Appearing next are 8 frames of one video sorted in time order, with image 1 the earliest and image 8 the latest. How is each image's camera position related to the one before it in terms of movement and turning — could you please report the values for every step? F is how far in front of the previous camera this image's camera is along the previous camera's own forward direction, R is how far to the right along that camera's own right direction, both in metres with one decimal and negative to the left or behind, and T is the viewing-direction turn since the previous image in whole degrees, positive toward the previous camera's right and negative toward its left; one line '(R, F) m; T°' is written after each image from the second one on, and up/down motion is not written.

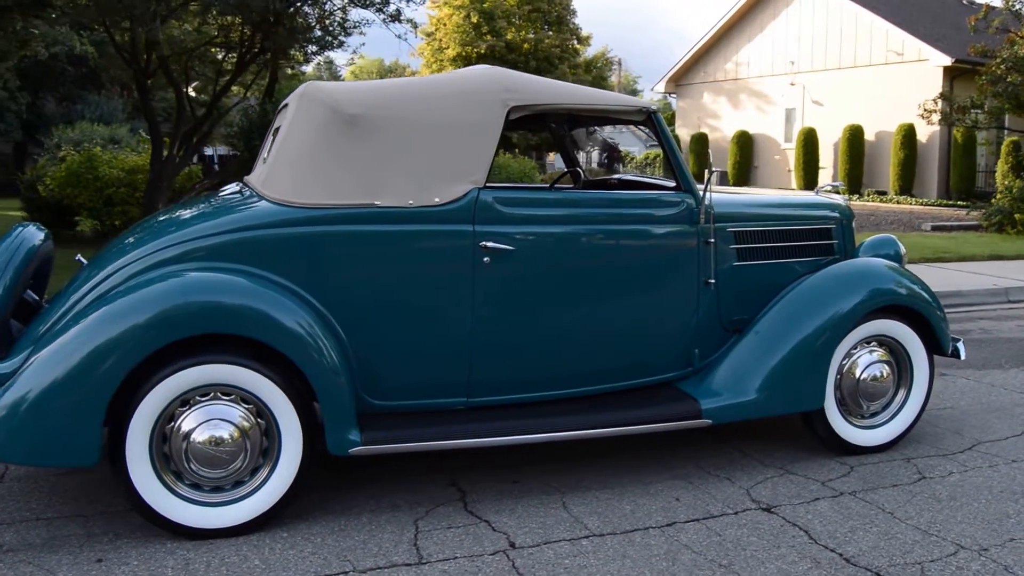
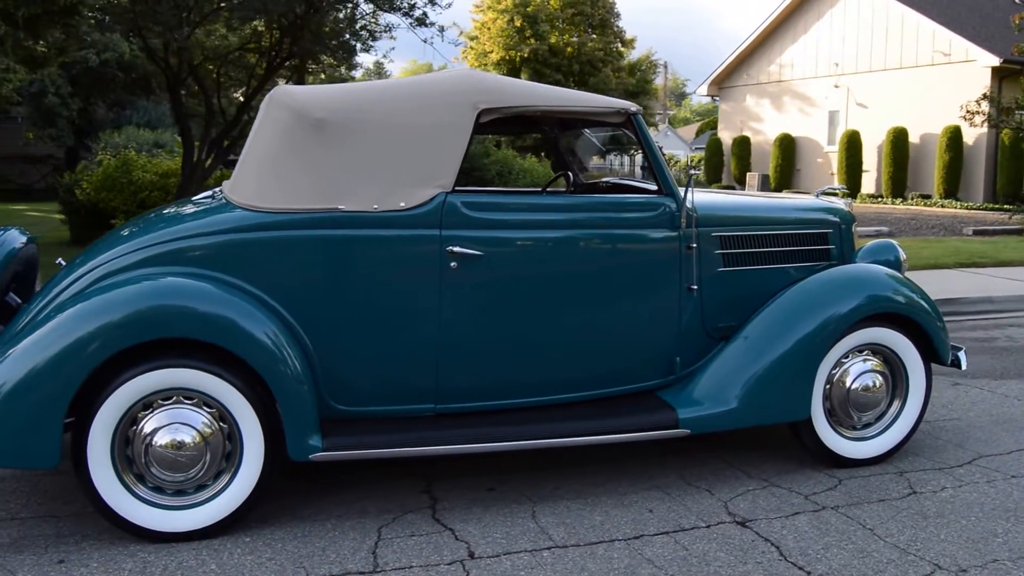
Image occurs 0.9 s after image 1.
(+0.4, +0.1) m; -3°
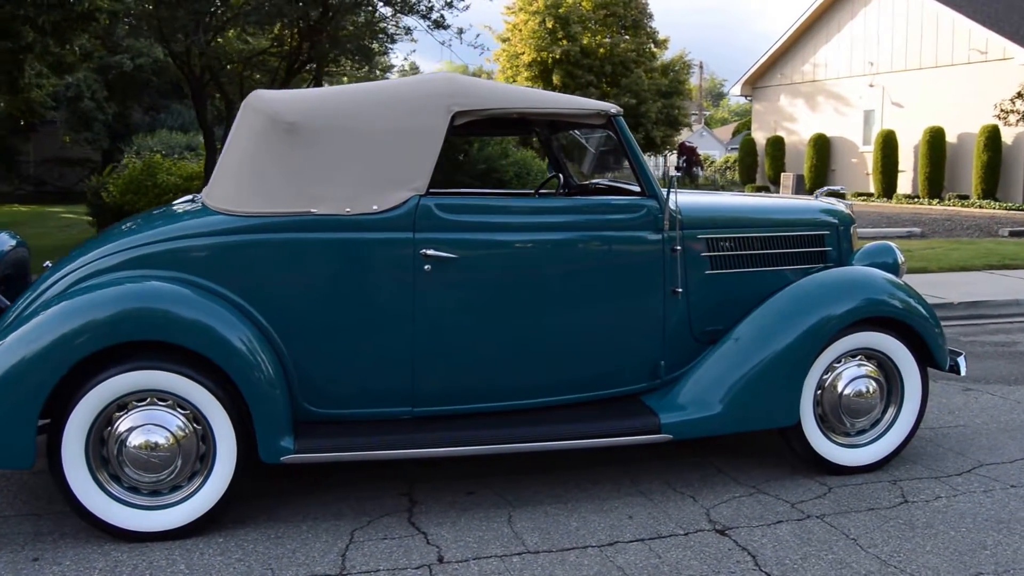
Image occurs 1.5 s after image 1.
(+0.3, 0.0) m; -2°
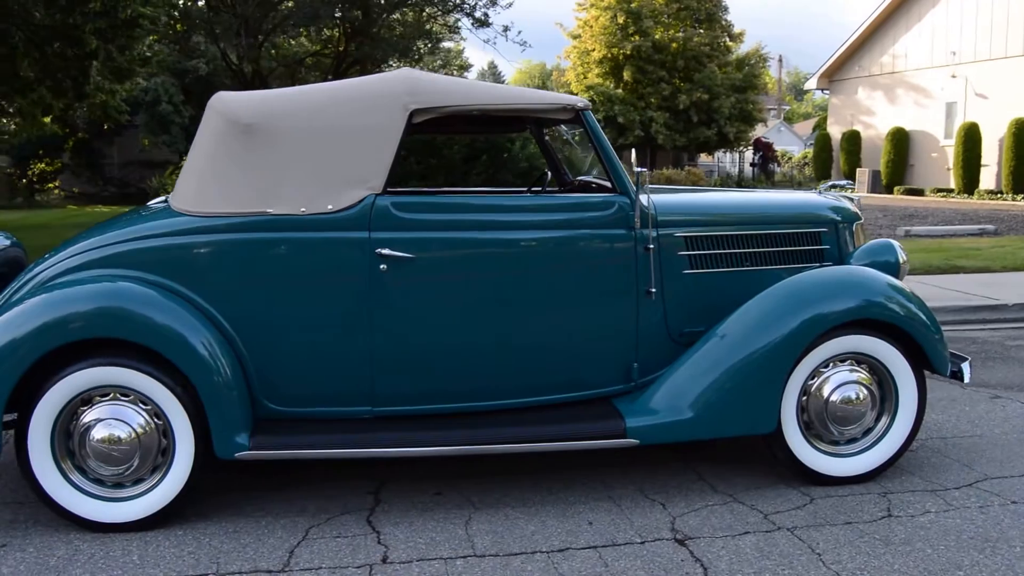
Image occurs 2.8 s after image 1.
(+0.5, +0.1) m; -5°
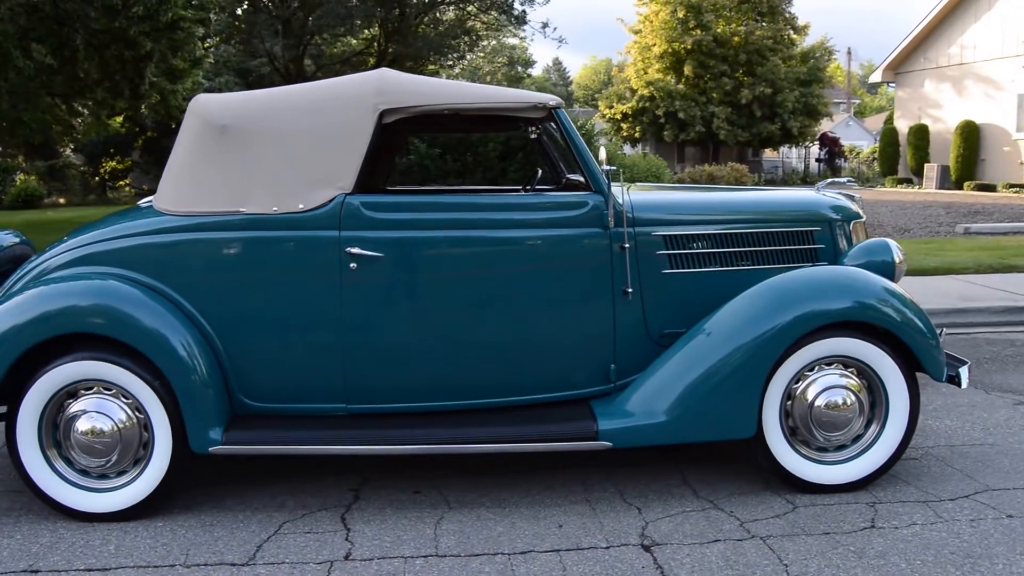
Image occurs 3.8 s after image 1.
(+0.4, 0.0) m; -4°
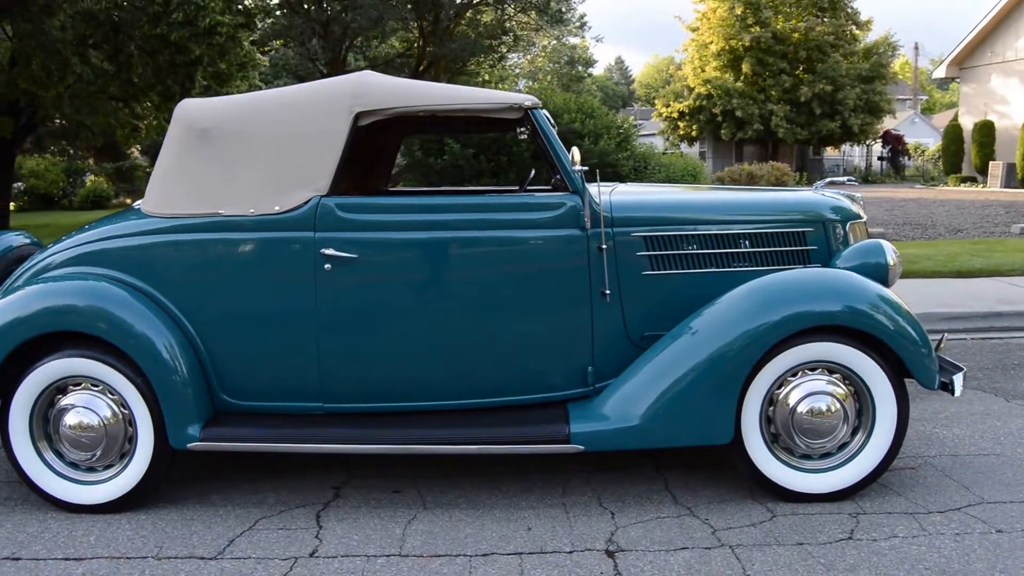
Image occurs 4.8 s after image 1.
(+0.4, 0.0) m; -4°
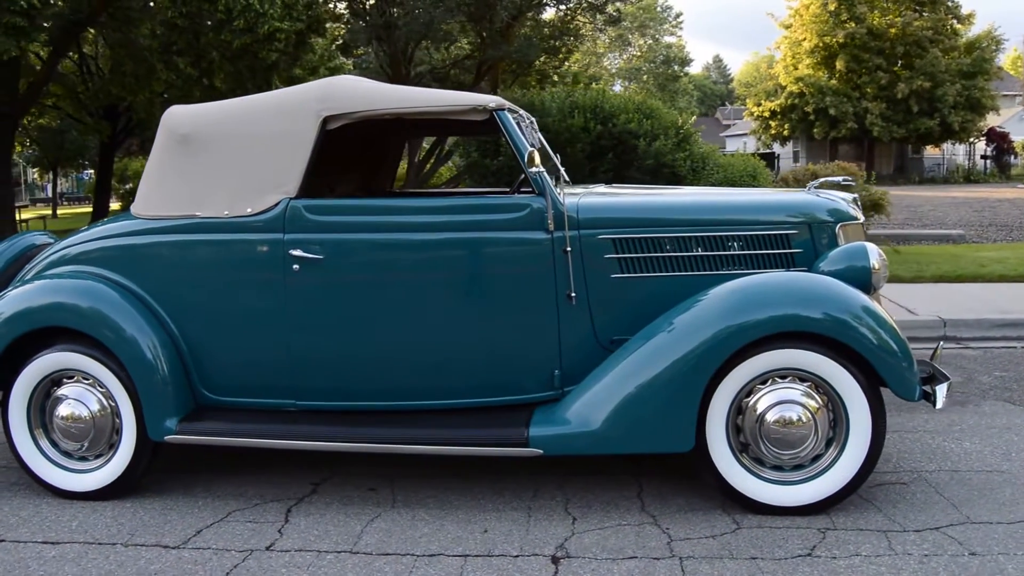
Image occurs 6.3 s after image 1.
(+0.6, 0.0) m; -6°
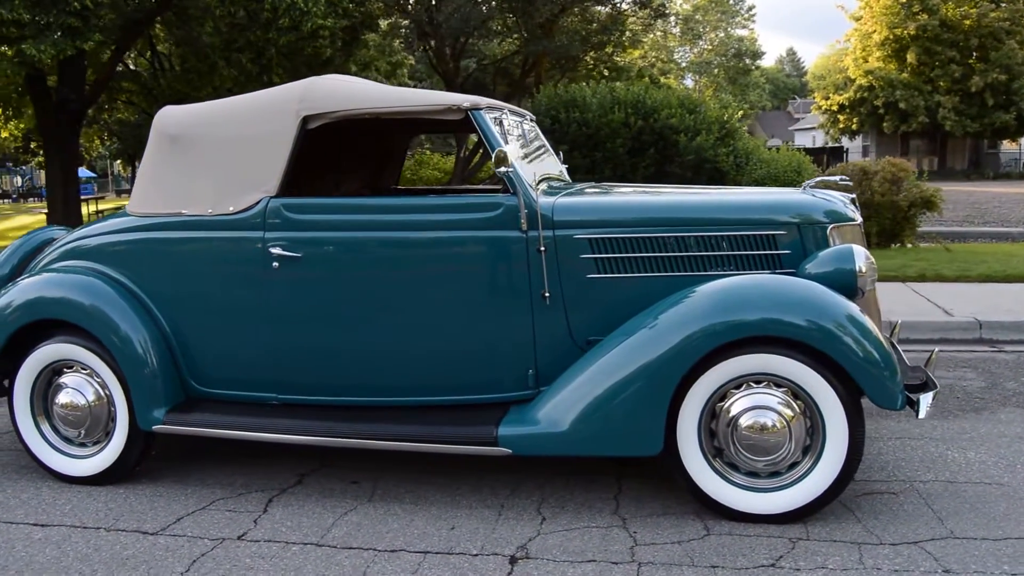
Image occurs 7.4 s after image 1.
(+0.4, 0.0) m; -4°
